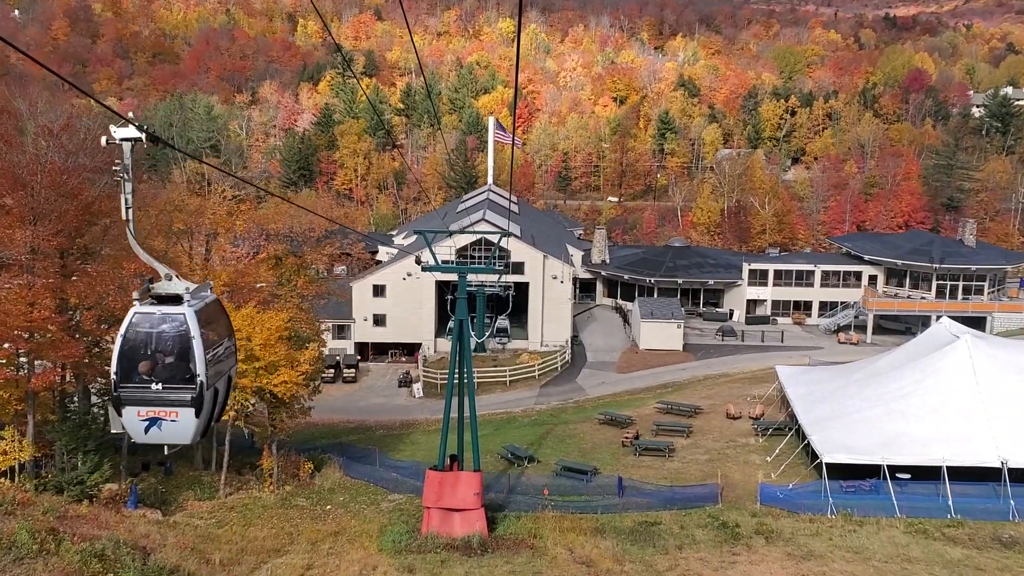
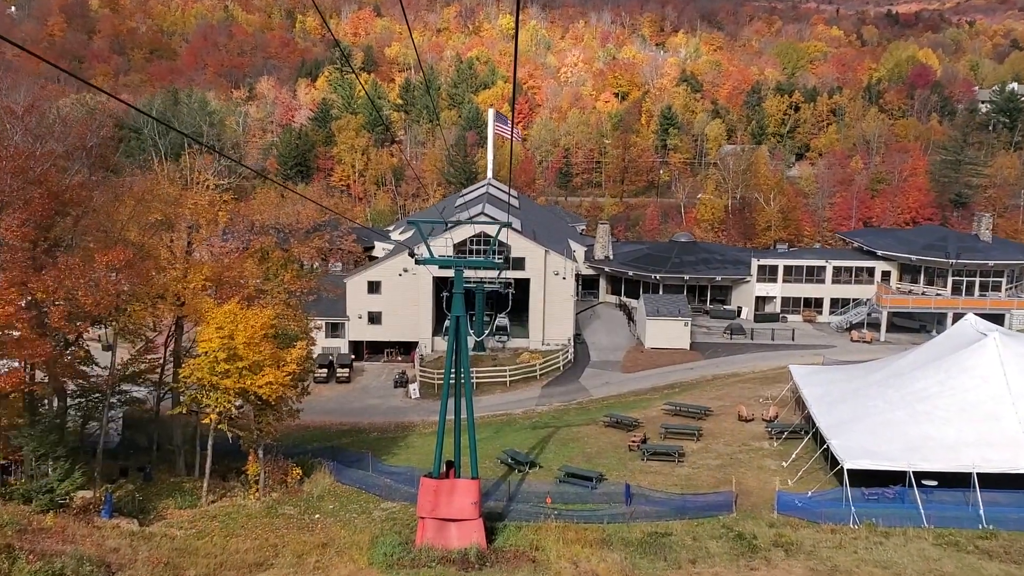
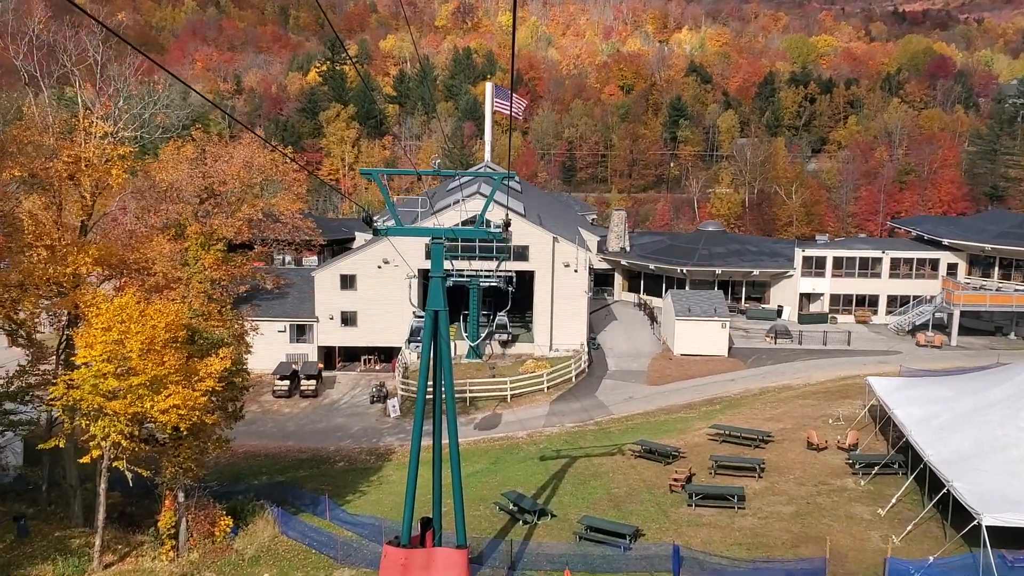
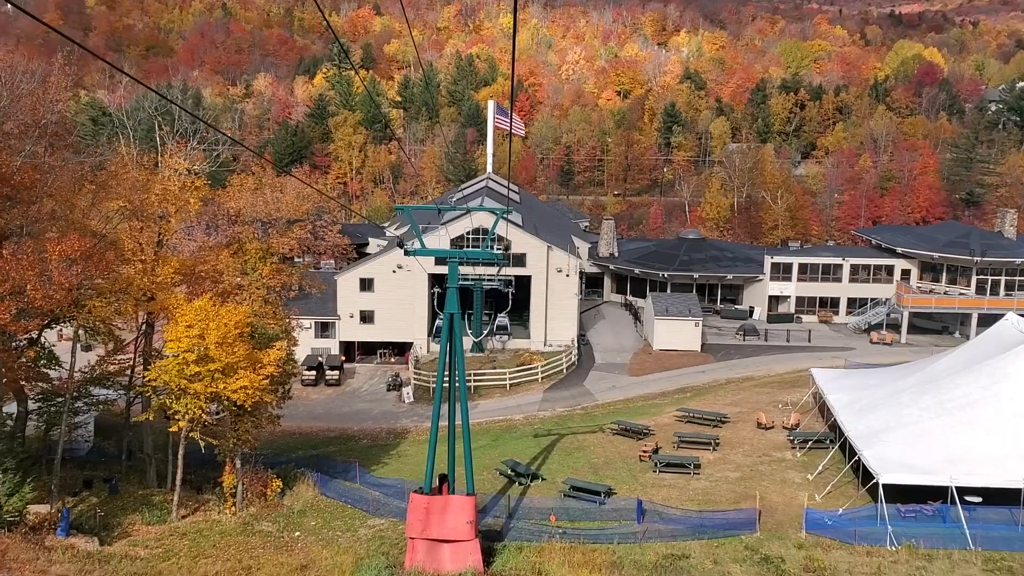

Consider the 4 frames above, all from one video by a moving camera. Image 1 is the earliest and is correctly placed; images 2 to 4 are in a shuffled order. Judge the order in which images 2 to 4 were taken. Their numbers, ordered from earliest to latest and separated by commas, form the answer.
2, 4, 3
